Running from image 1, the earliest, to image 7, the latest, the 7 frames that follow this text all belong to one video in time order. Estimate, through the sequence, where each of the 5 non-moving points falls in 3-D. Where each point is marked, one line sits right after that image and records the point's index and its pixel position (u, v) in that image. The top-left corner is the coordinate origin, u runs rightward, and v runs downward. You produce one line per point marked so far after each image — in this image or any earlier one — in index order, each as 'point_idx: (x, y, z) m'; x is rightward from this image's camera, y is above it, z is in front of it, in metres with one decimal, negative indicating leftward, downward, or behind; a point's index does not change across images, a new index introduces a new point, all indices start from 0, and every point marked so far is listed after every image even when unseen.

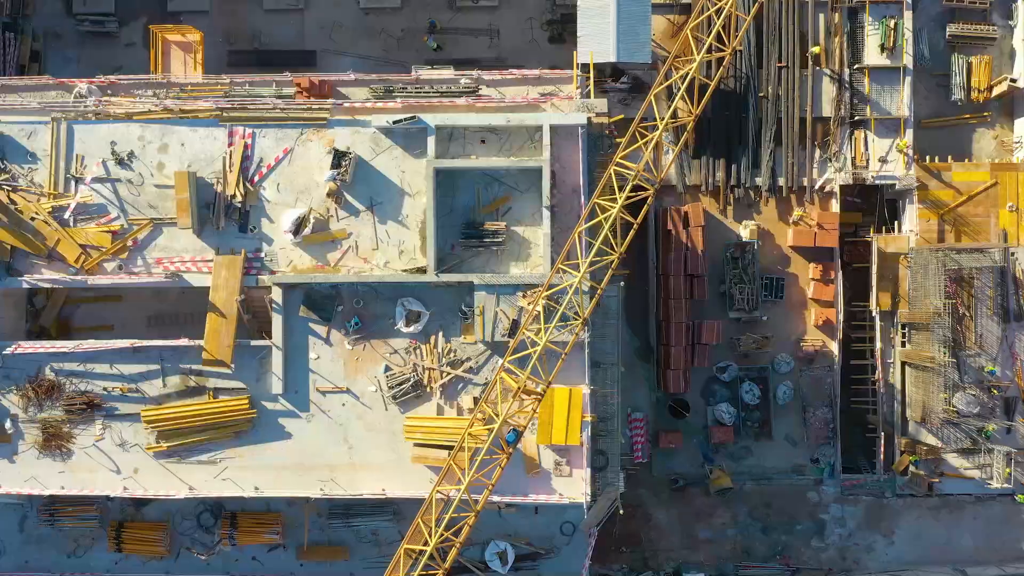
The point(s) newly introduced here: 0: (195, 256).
0: (-5.5, +0.6, +19.9) m
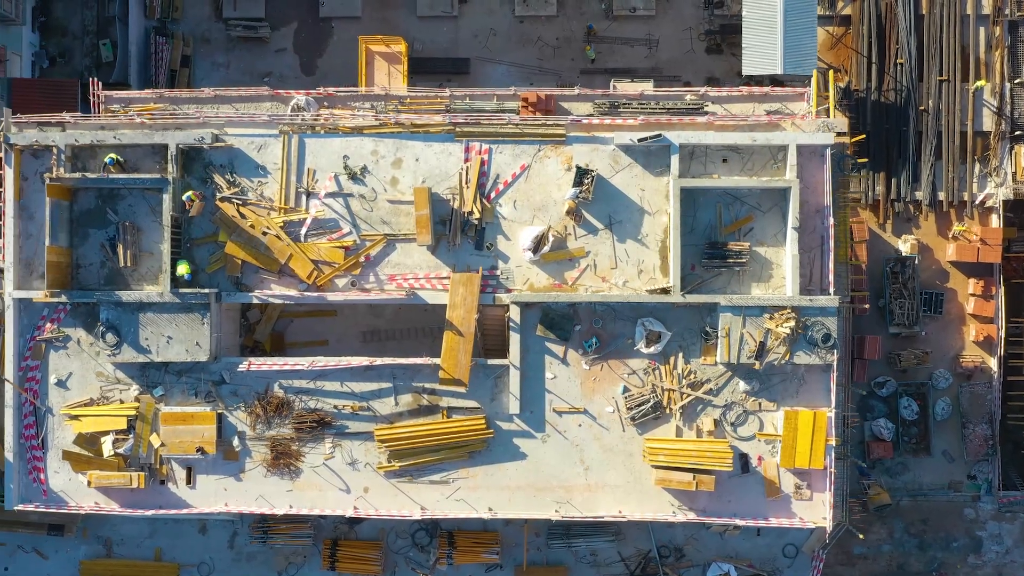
0: (-1.4, +0.3, +19.6) m
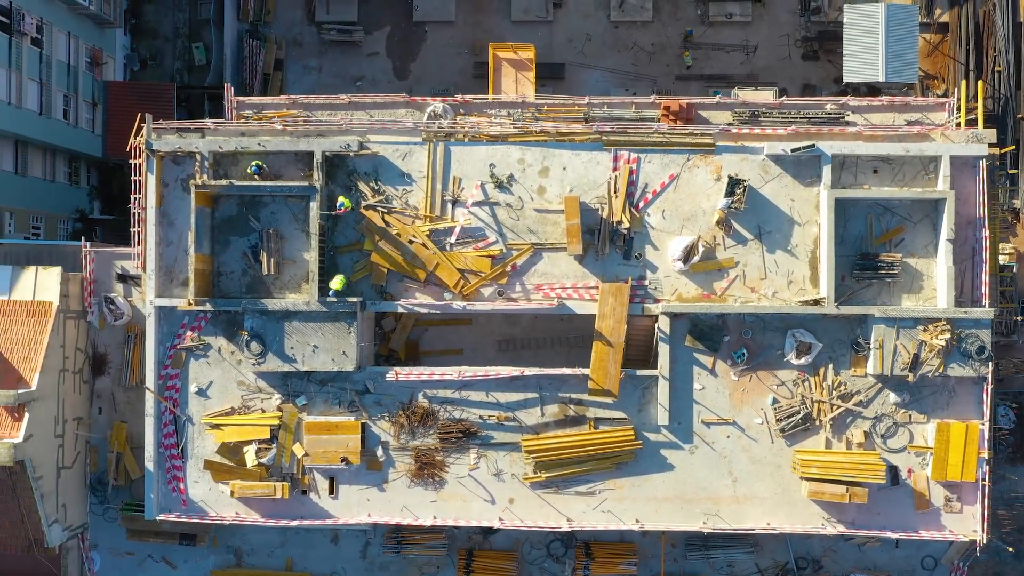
0: (+1.1, +0.1, +19.5) m
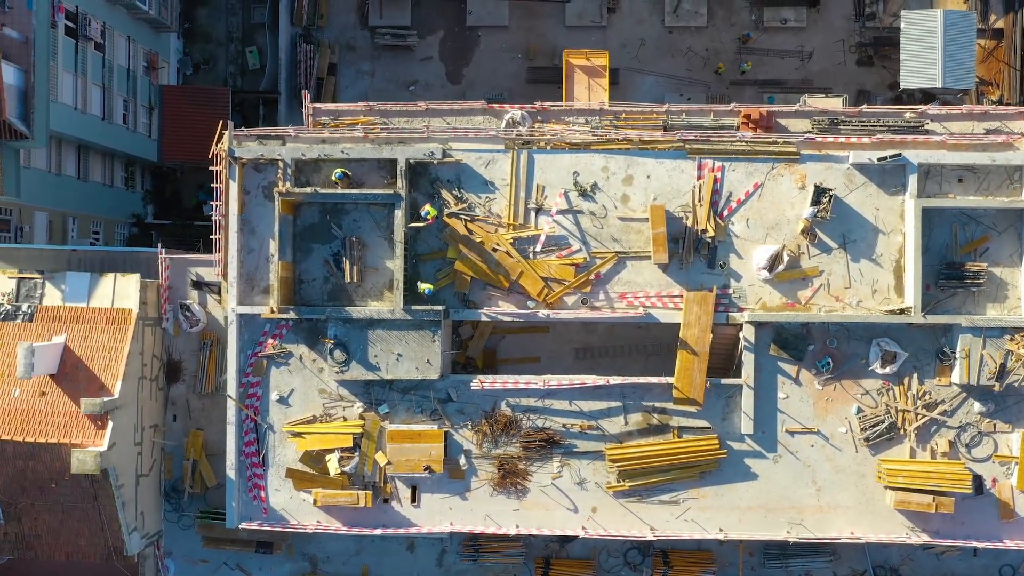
0: (+2.5, 0.0, +19.4) m
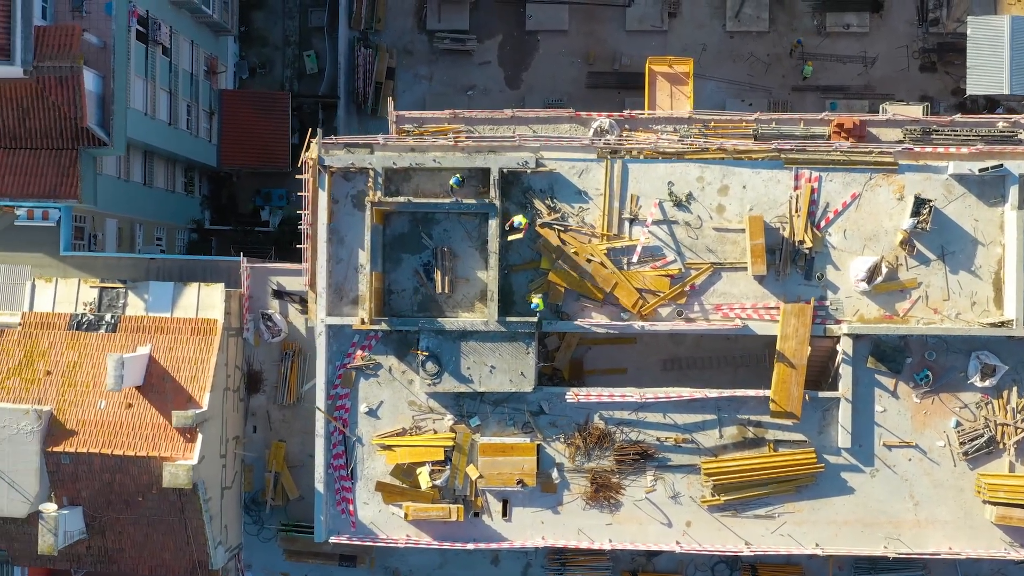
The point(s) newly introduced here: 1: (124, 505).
0: (+4.1, -0.2, +19.2) m
1: (-6.5, -3.6, +19.2) m
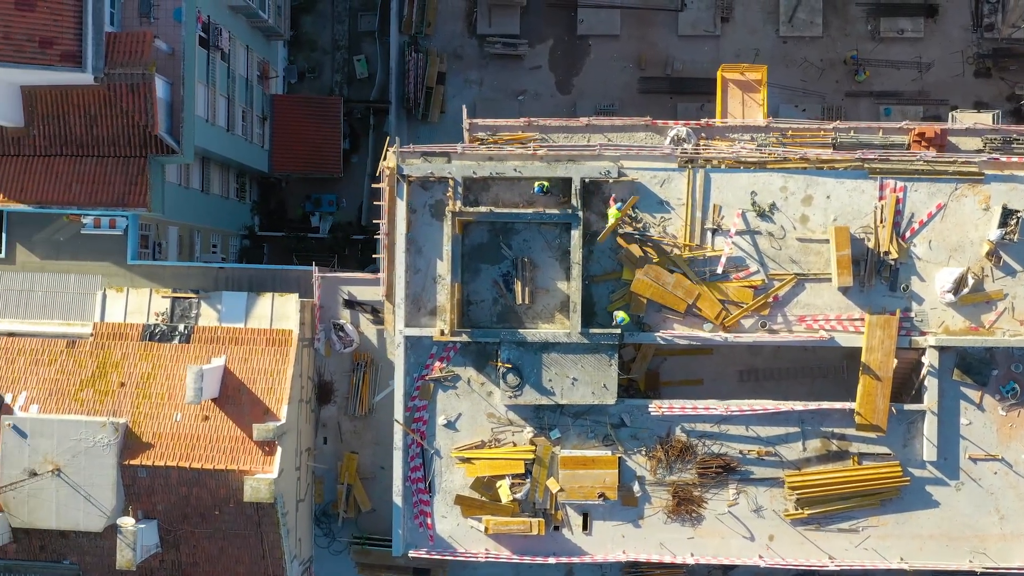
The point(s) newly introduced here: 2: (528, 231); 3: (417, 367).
0: (+5.4, -0.4, +19.0) m
1: (-5.1, -3.8, +18.9) m
2: (+0.3, +0.9, +19.1) m
3: (-1.6, -1.3, +19.2) m
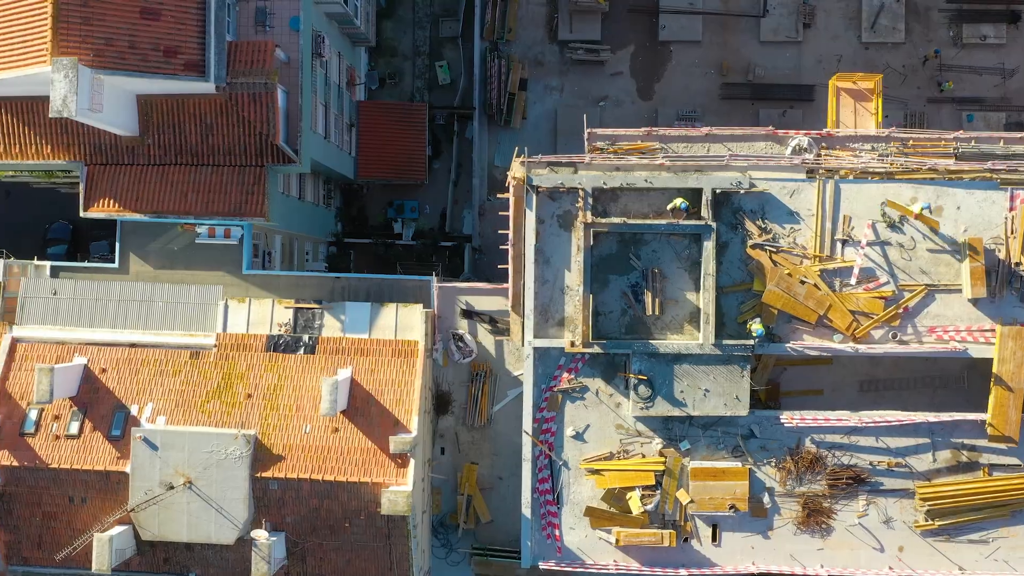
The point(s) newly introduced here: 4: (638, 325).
0: (+7.5, -0.6, +18.9) m
1: (-3.0, -4.0, +18.8) m
2: (+2.4, +0.8, +19.0) m
3: (+0.6, -1.5, +19.1) m
4: (+2.1, -0.6, +19.1) m
